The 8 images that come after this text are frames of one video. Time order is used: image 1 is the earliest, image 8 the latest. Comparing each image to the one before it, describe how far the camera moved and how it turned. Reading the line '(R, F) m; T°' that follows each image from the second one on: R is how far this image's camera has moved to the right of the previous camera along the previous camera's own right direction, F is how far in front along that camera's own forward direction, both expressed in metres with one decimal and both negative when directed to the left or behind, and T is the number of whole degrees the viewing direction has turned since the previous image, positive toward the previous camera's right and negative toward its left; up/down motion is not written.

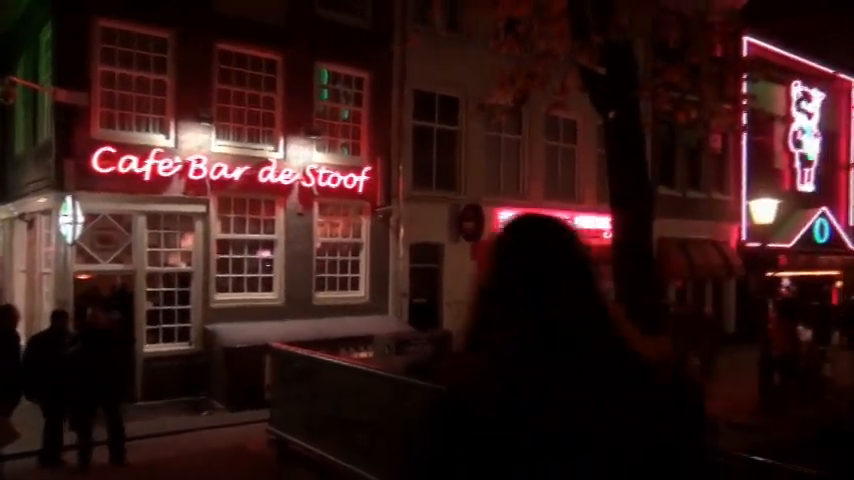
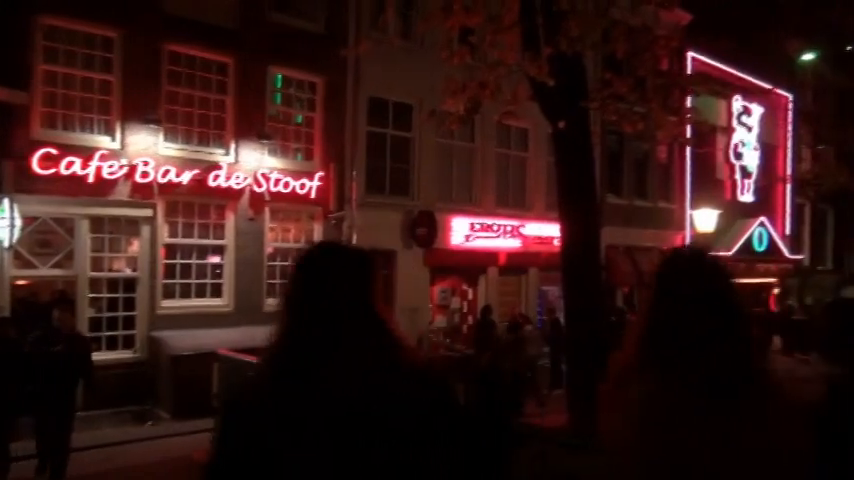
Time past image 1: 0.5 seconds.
(0.0, 0.0) m; +4°
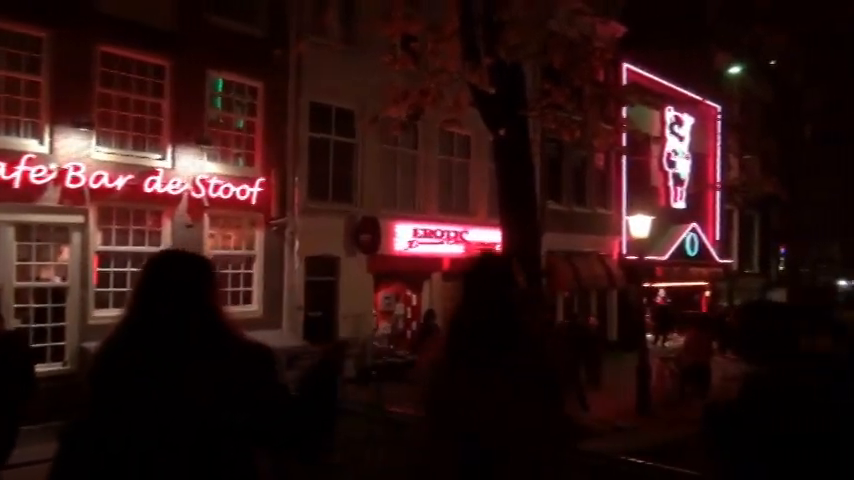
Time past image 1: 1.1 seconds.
(-0.1, 0.0) m; +5°
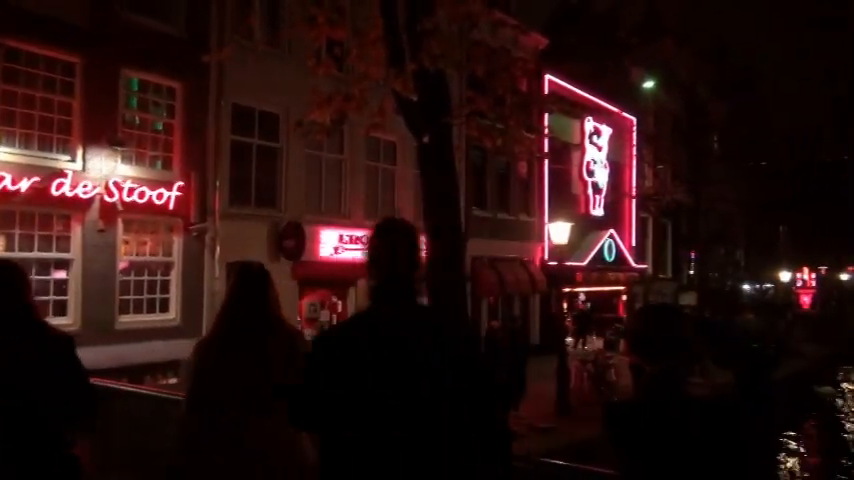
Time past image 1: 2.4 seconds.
(-0.1, 0.0) m; +7°
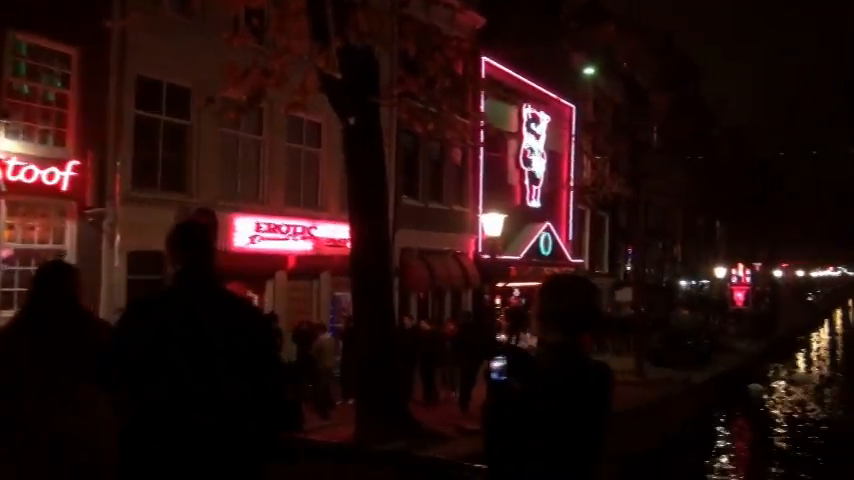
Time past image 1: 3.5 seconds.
(-0.1, +1.1) m; +7°
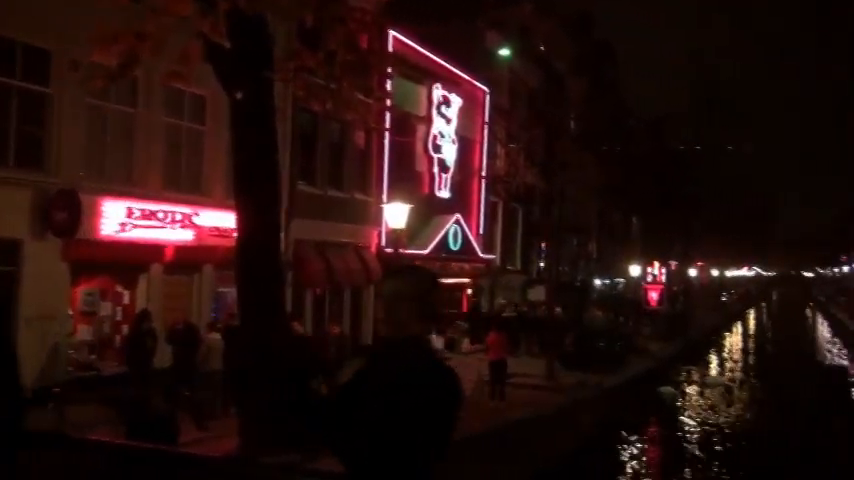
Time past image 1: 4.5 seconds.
(+0.2, +1.3) m; +7°
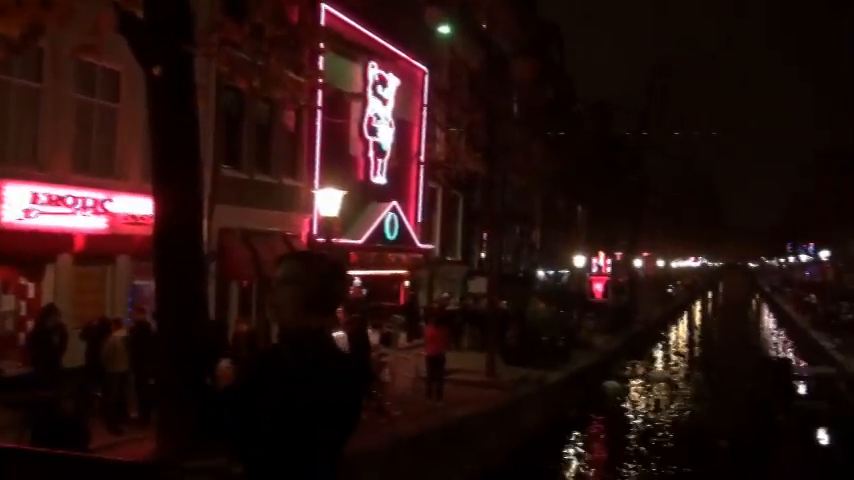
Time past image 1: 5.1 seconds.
(+0.4, +0.8) m; +4°
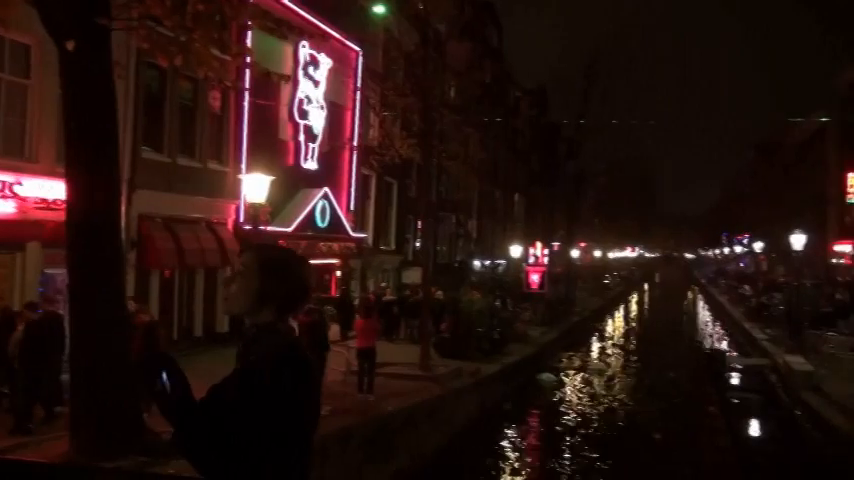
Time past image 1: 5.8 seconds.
(+0.5, +0.4) m; +3°
